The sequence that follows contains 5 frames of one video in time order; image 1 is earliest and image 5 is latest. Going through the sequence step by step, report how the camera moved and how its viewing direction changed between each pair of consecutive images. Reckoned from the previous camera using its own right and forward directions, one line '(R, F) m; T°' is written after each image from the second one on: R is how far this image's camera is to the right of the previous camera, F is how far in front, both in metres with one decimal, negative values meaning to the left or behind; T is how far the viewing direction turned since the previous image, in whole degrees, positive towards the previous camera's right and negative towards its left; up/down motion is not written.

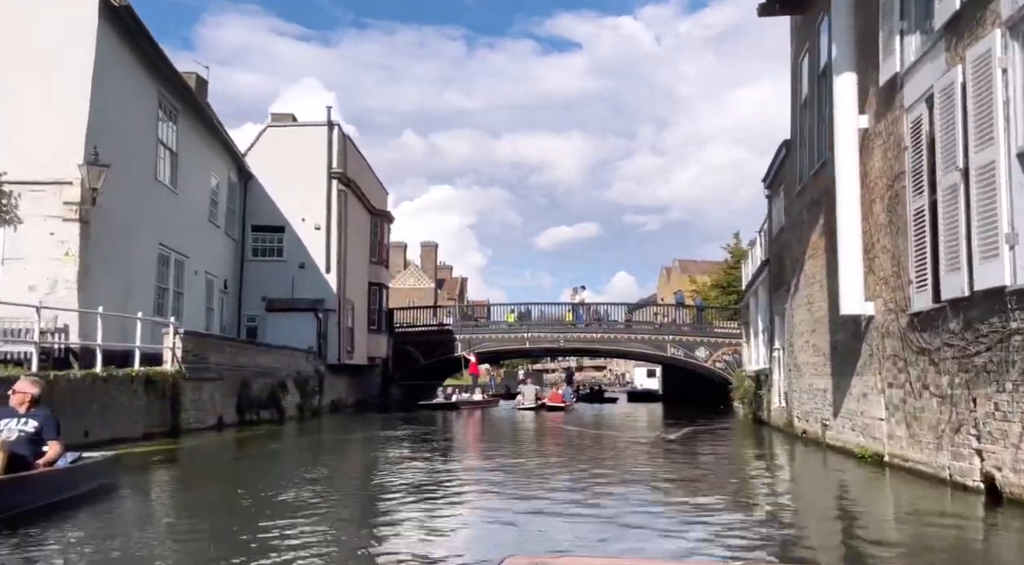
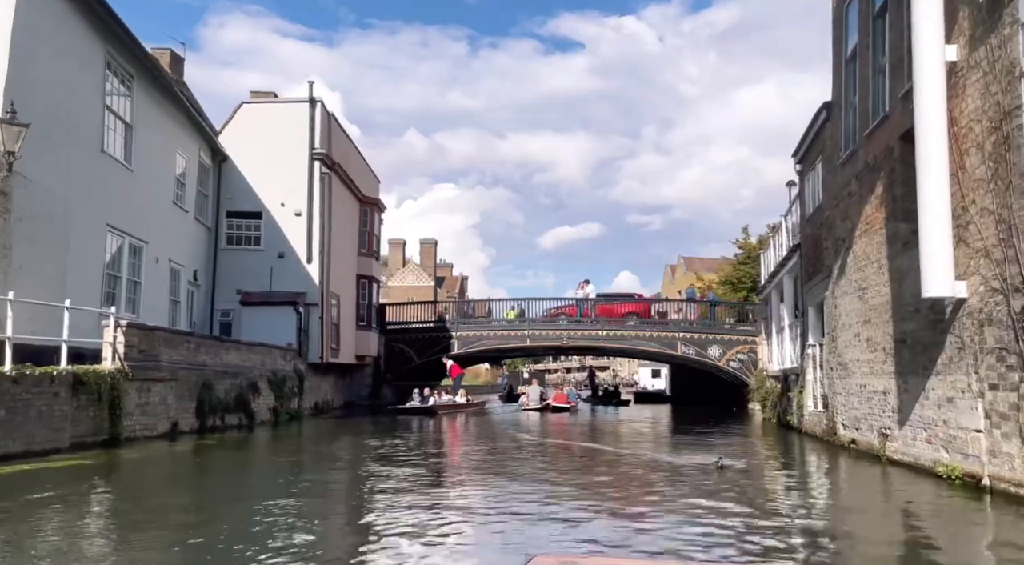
(+0.1, +2.5) m; 0°
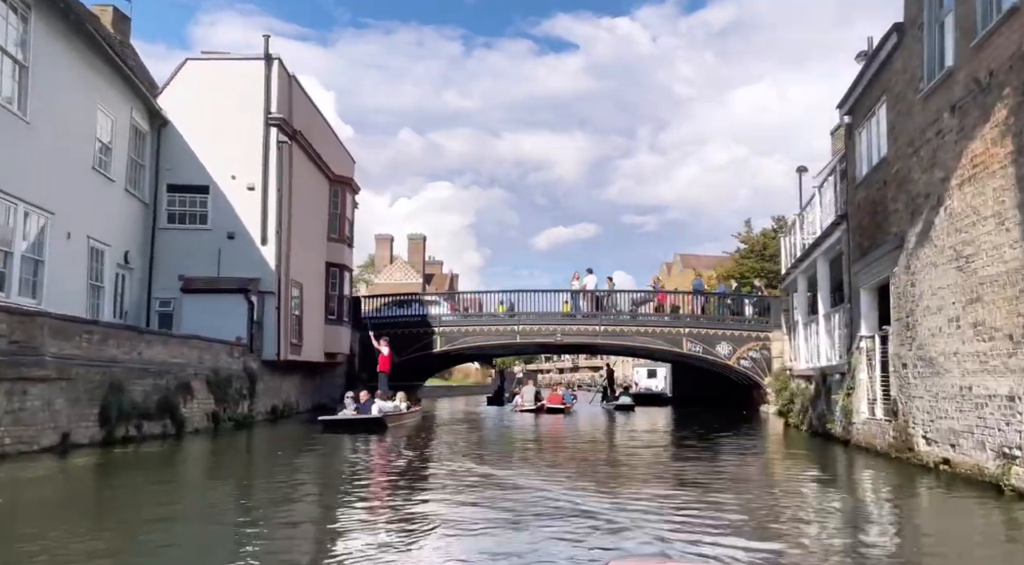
(+0.2, +3.6) m; 0°
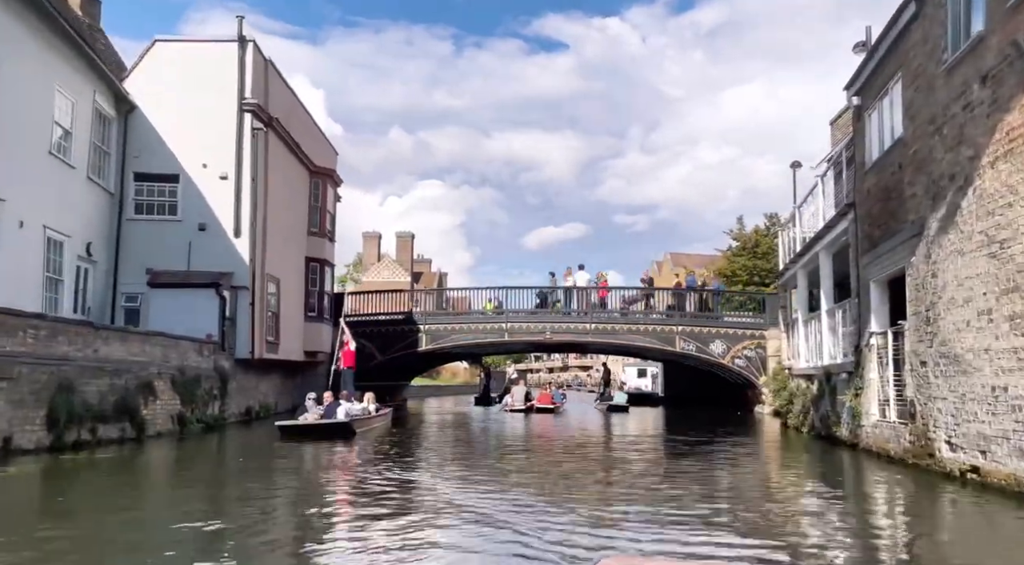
(+0.1, +1.1) m; +1°
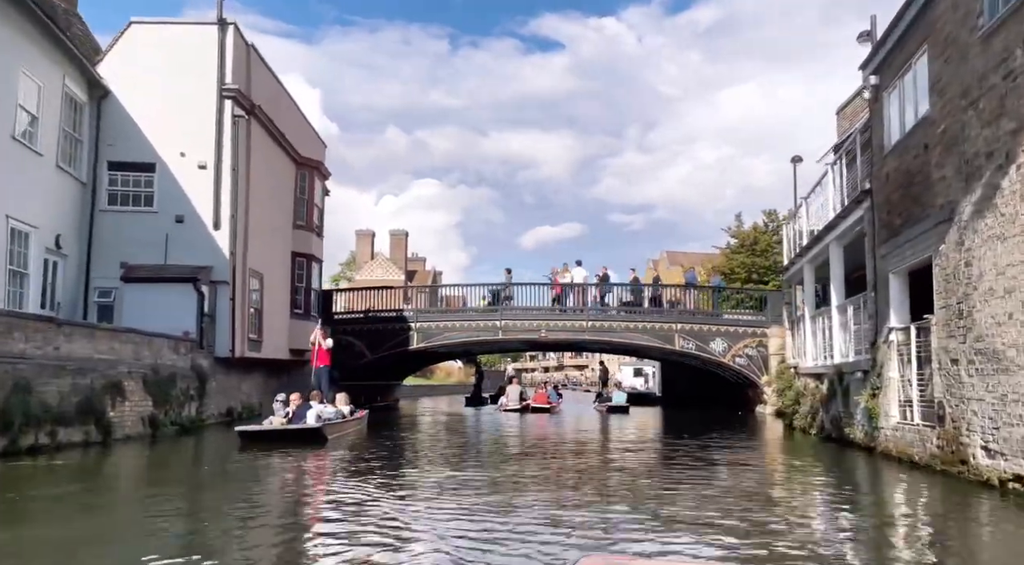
(0.0, +1.0) m; 0°
